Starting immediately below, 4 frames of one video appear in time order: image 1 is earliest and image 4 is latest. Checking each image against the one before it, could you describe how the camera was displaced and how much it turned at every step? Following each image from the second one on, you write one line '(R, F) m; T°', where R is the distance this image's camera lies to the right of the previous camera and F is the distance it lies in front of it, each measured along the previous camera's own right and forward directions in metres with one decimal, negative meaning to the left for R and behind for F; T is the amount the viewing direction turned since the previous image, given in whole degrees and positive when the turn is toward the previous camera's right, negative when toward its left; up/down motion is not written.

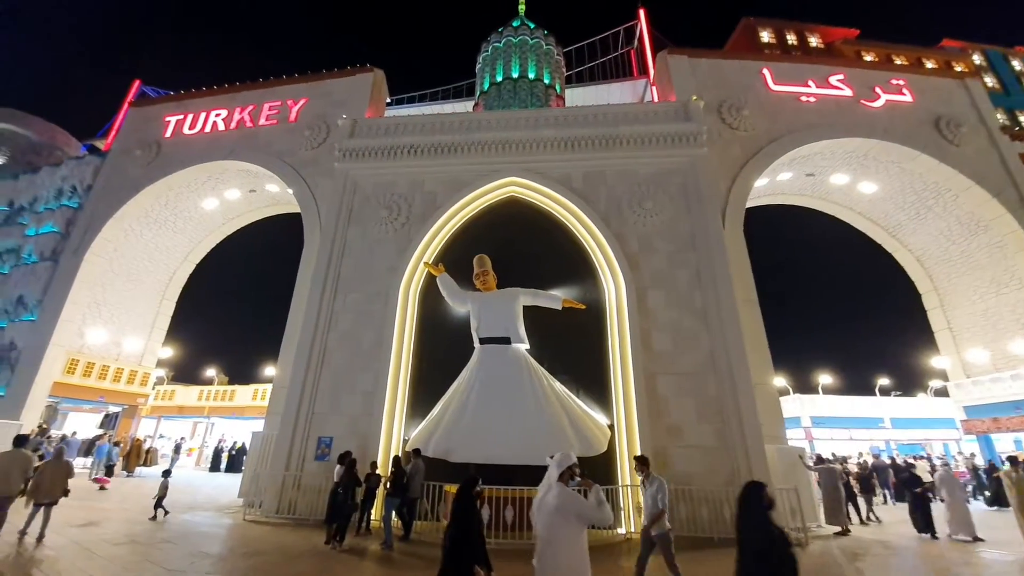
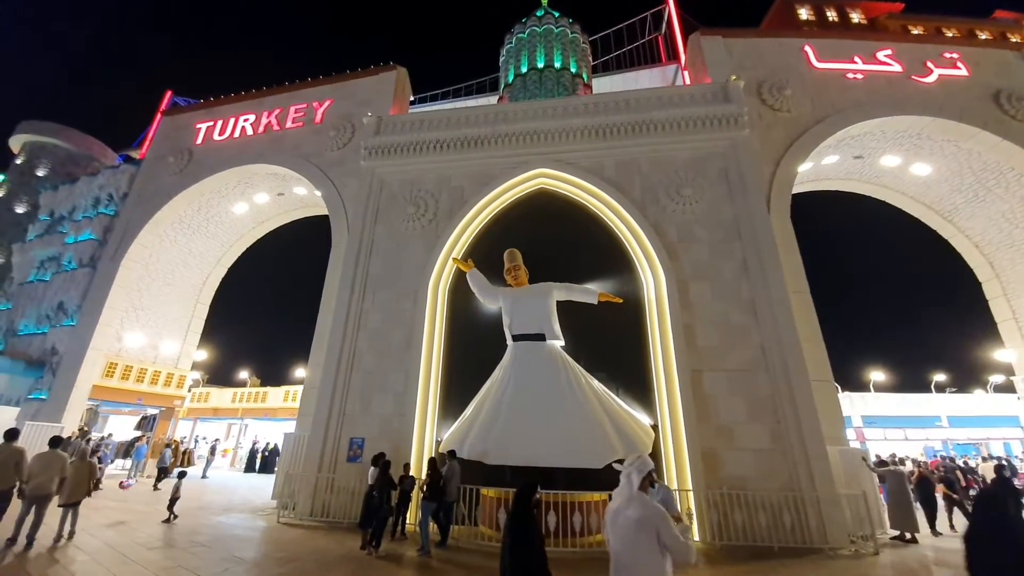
(-0.2, +0.3) m; -3°
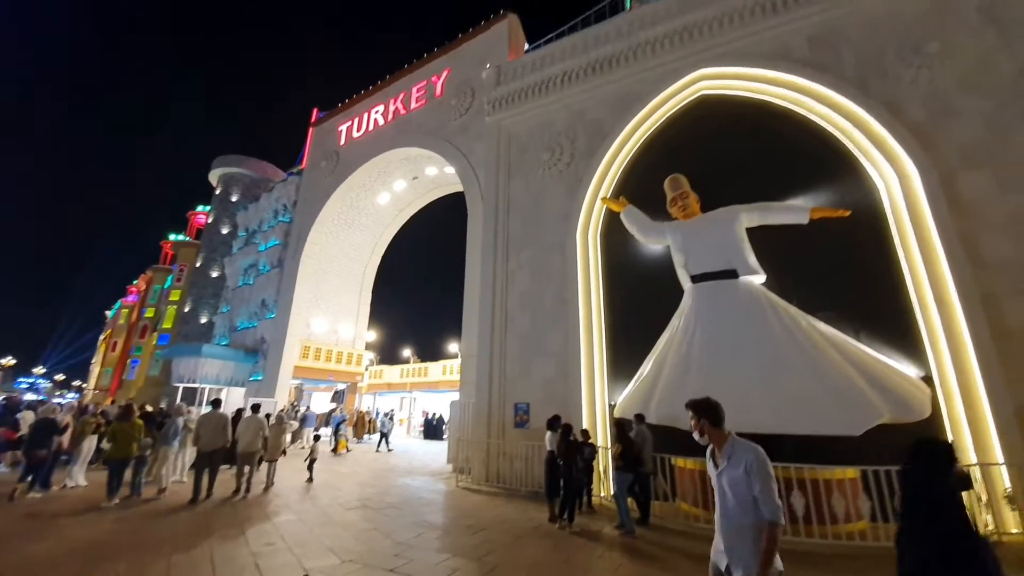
(-0.8, +1.0) m; -17°
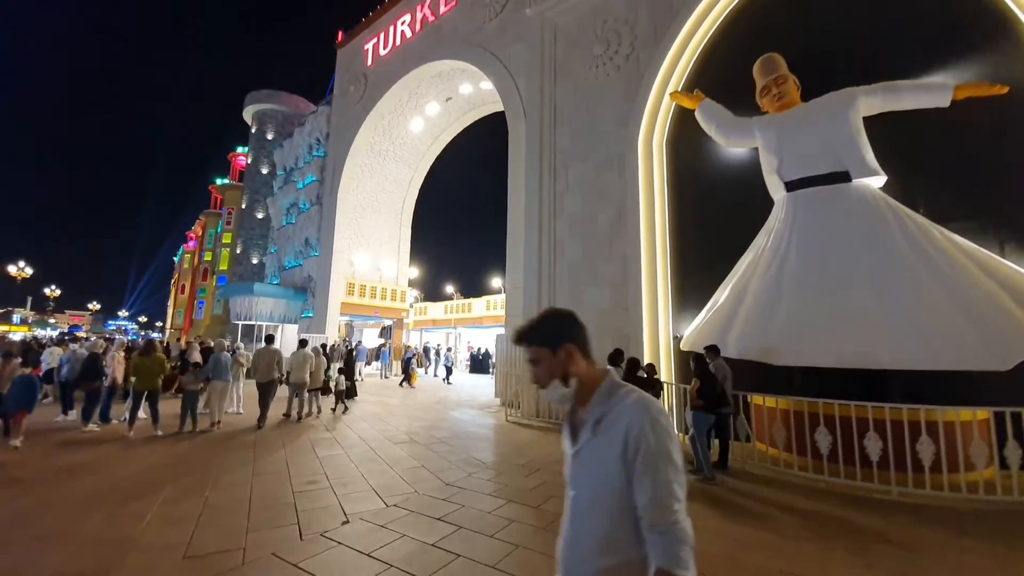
(-0.2, +0.8) m; -6°
